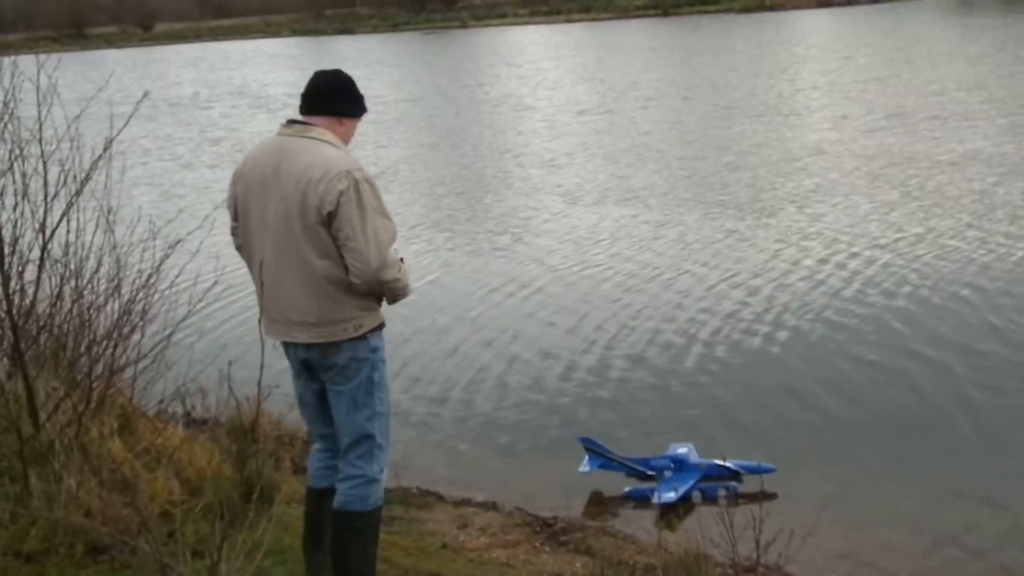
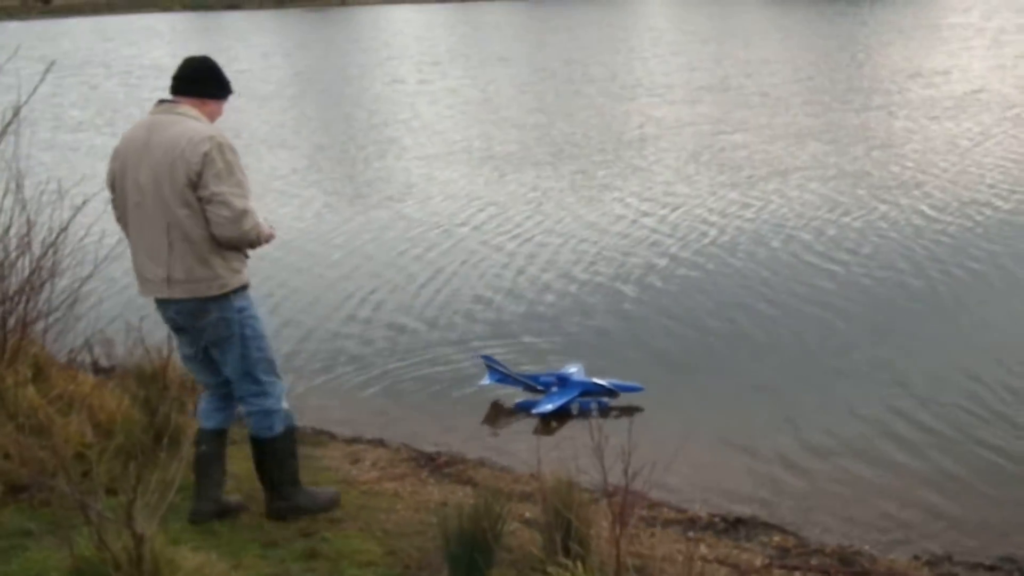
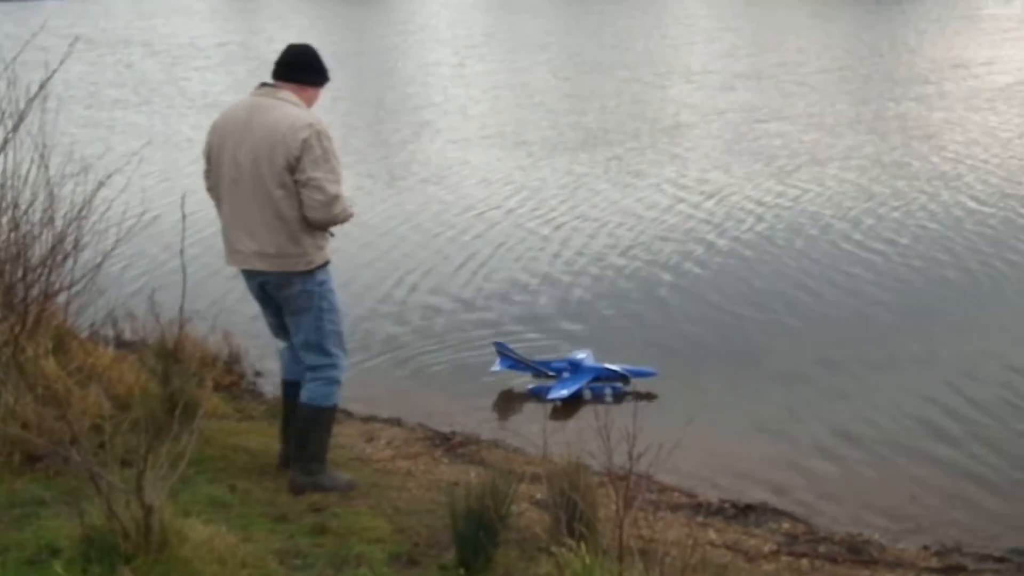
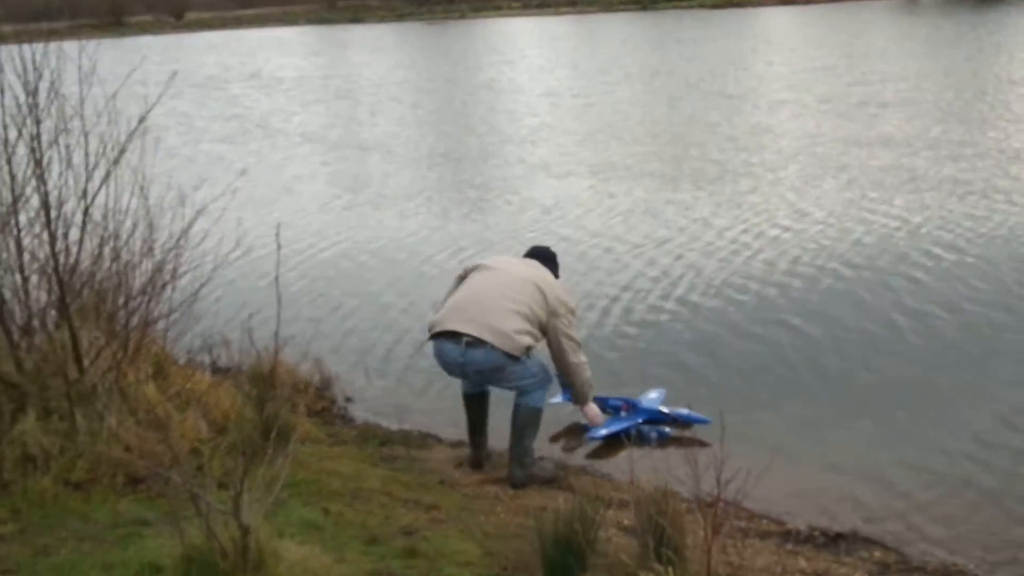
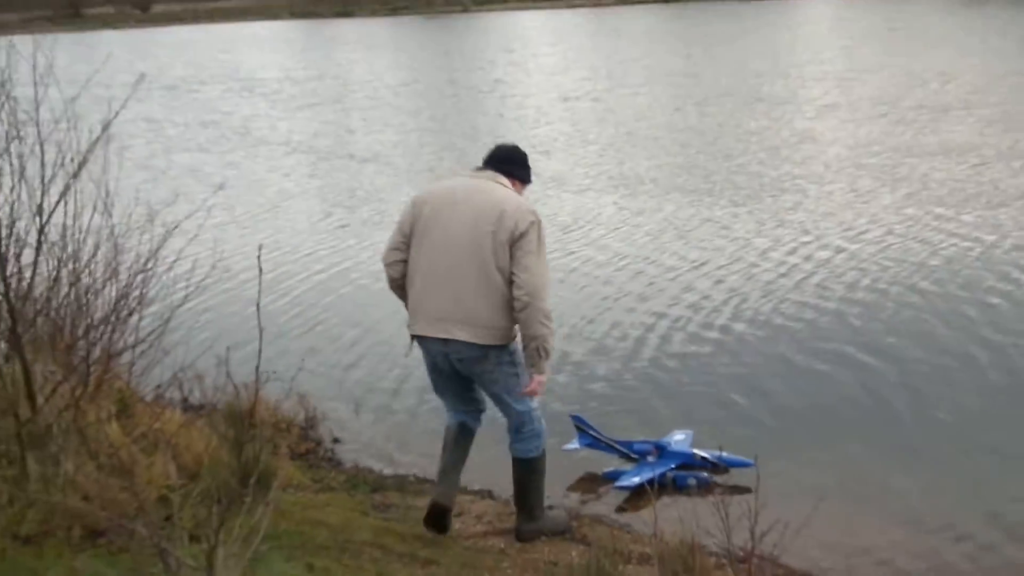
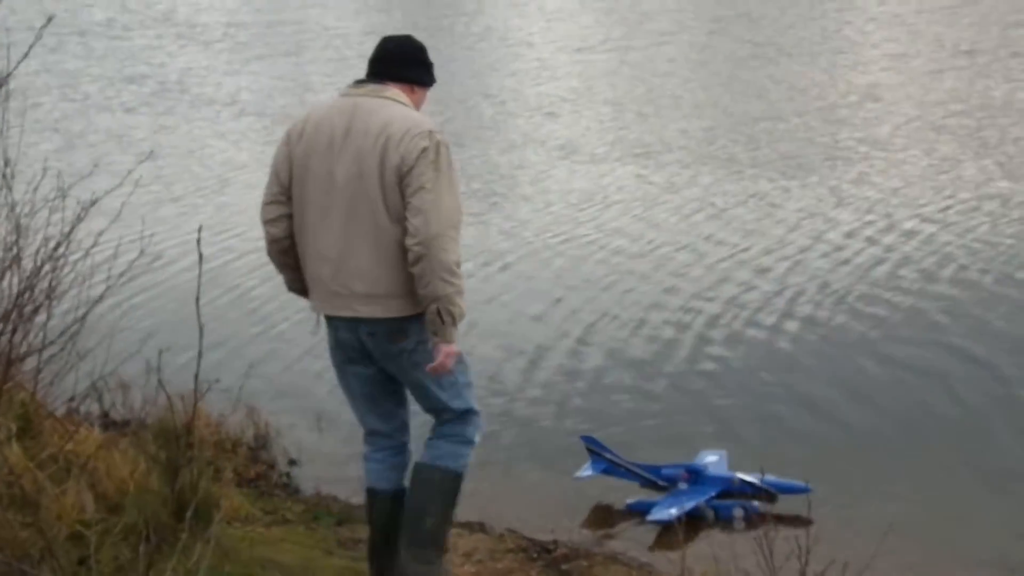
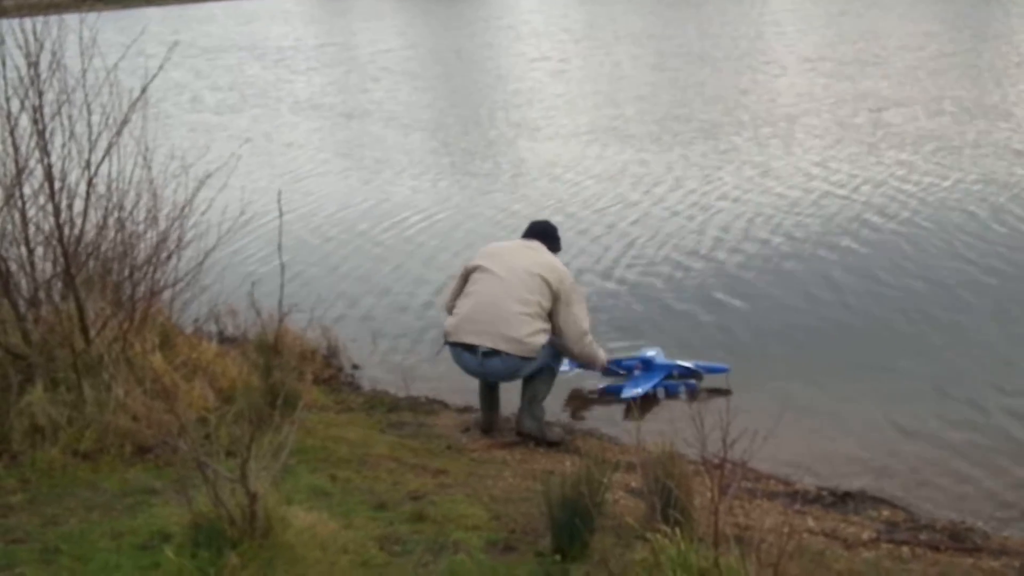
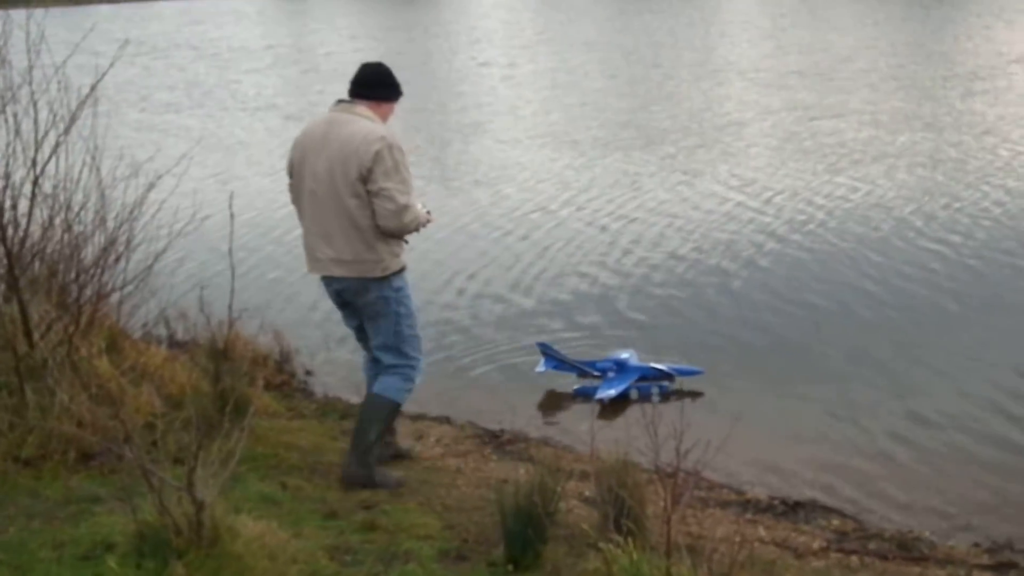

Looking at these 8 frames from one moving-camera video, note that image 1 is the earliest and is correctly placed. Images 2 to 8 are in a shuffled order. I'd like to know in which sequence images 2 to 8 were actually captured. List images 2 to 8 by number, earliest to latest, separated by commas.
6, 5, 4, 7, 8, 3, 2
